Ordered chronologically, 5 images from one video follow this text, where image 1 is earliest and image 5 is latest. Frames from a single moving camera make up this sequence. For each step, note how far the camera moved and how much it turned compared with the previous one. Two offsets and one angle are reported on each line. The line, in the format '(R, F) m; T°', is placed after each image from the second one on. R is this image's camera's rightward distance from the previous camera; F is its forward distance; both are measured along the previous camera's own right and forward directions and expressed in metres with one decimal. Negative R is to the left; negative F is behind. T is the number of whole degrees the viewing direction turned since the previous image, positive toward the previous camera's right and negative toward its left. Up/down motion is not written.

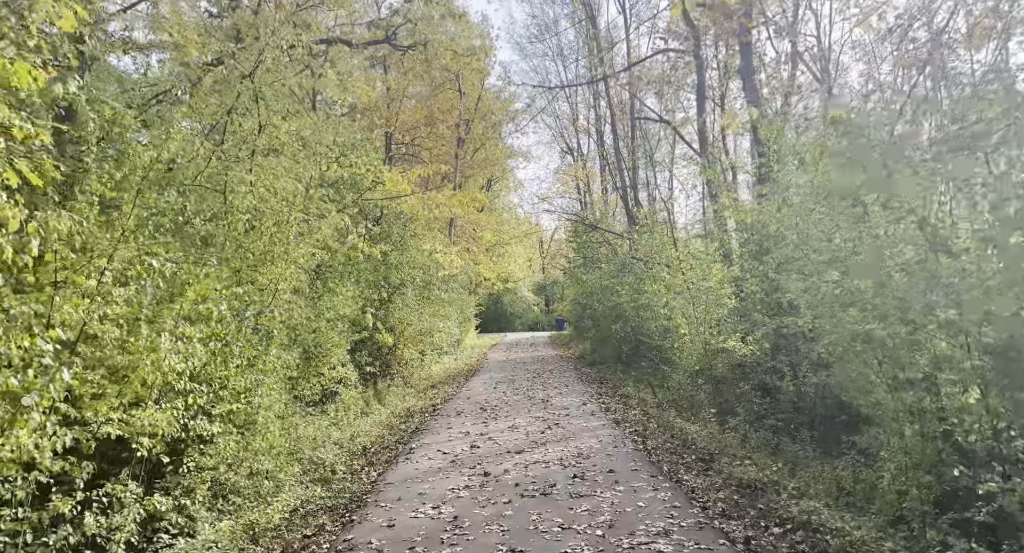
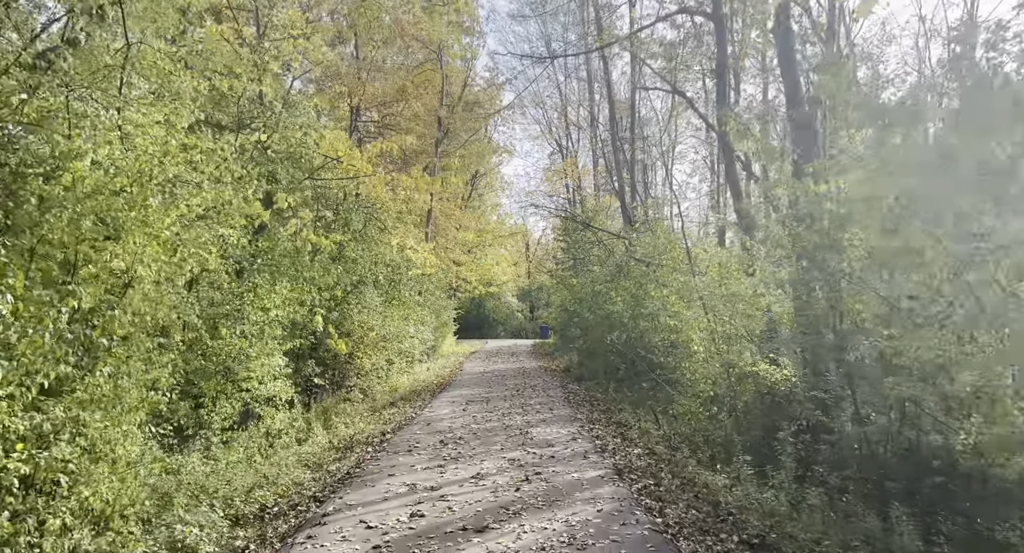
(+0.2, +2.9) m; +1°
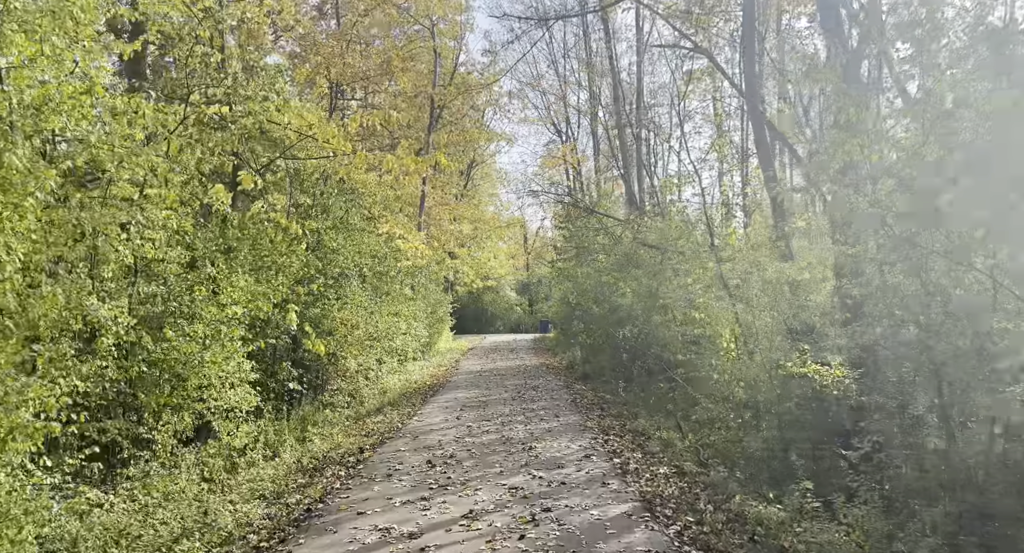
(0.0, +1.7) m; 0°
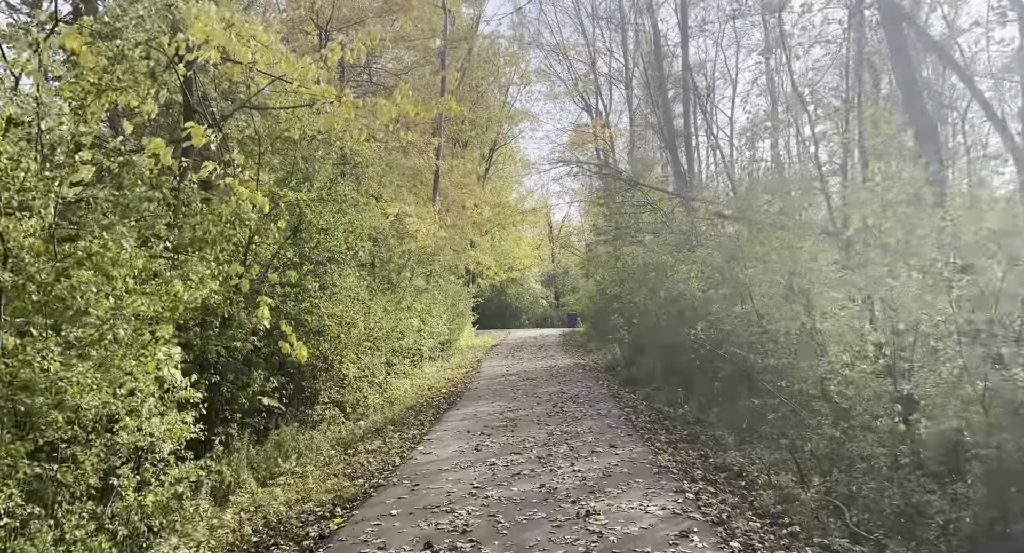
(-0.2, +3.3) m; -2°
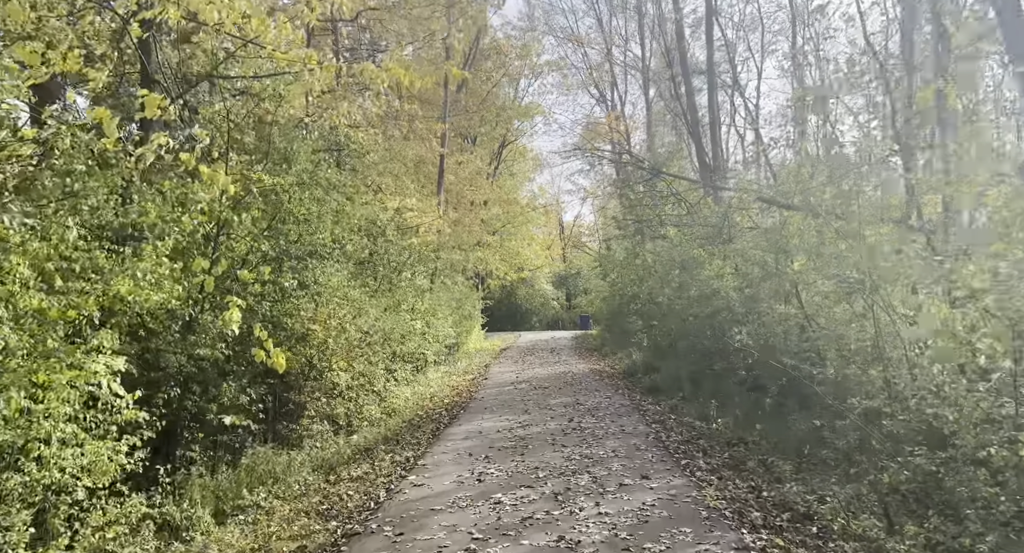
(0.0, +1.5) m; -1°
